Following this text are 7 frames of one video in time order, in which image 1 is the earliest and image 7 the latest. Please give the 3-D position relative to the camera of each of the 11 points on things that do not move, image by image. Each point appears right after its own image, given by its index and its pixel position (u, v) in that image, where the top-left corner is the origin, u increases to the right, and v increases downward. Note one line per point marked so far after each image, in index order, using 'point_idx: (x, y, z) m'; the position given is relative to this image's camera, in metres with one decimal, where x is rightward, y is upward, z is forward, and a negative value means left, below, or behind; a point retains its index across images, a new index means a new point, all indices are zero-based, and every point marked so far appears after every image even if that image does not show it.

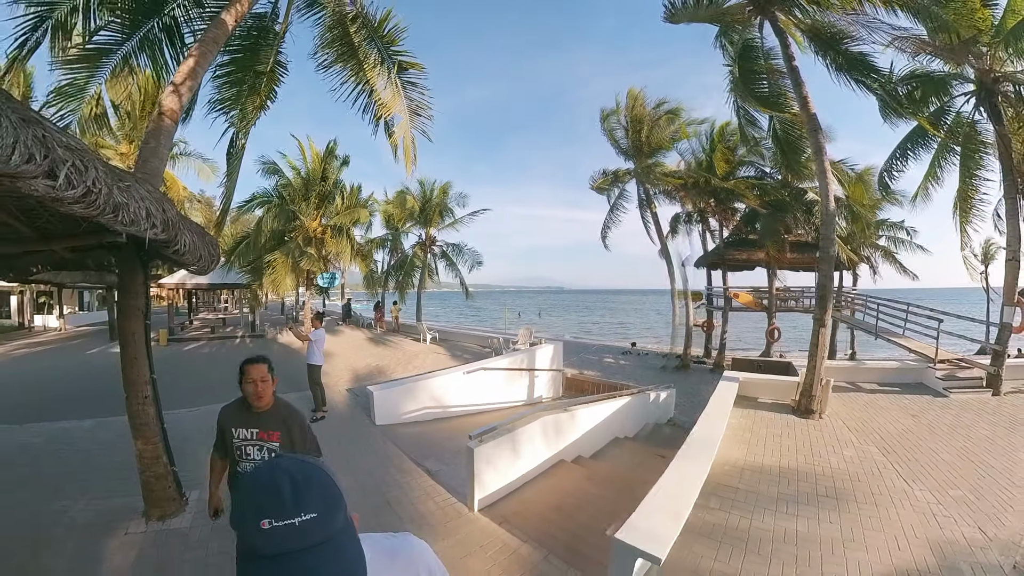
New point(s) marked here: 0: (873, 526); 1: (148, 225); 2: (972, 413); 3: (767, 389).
0: (+2.9, -2.0, +3.2) m
1: (-2.1, +0.4, +2.8) m
2: (+8.9, -2.6, +8.1) m
3: (+4.2, -1.7, +7.1) m
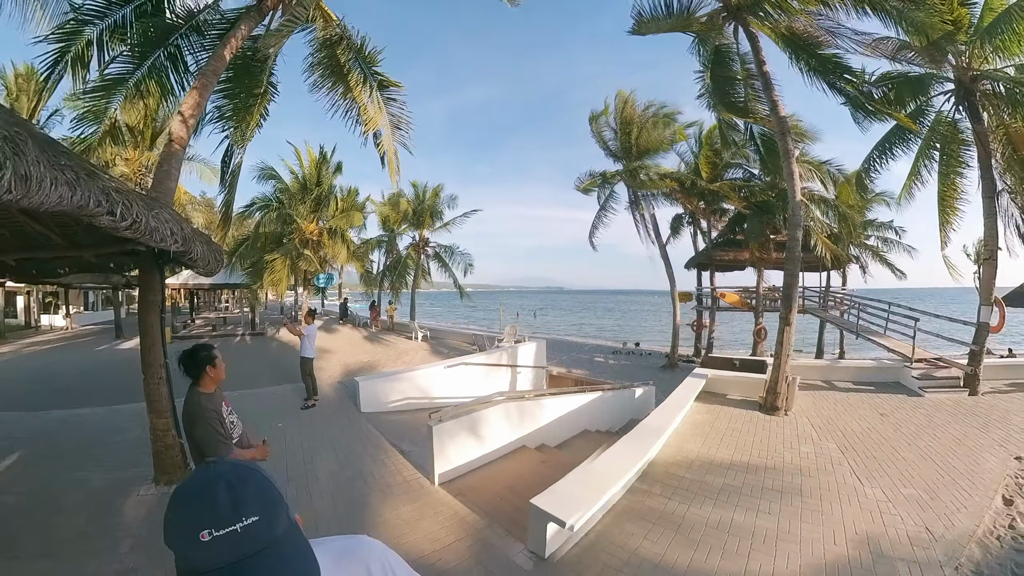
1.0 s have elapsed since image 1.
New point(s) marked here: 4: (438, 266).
0: (+2.6, -2.0, +3.5) m
1: (-2.4, +0.3, +3.1) m
2: (+8.6, -2.6, +8.4) m
3: (+3.9, -1.7, +7.5) m
4: (-3.6, +1.0, +19.4) m
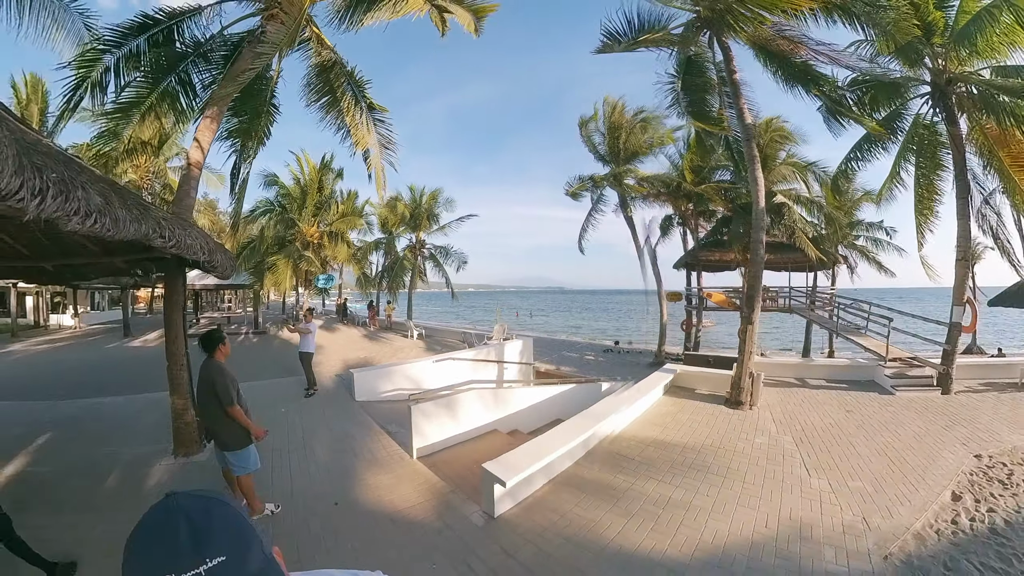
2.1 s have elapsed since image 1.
0: (+2.3, -2.1, +4.0) m
1: (-2.7, +0.3, +3.7) m
2: (+8.3, -2.6, +8.9) m
3: (+3.6, -1.8, +7.9) m
4: (-3.8, +1.0, +19.9) m
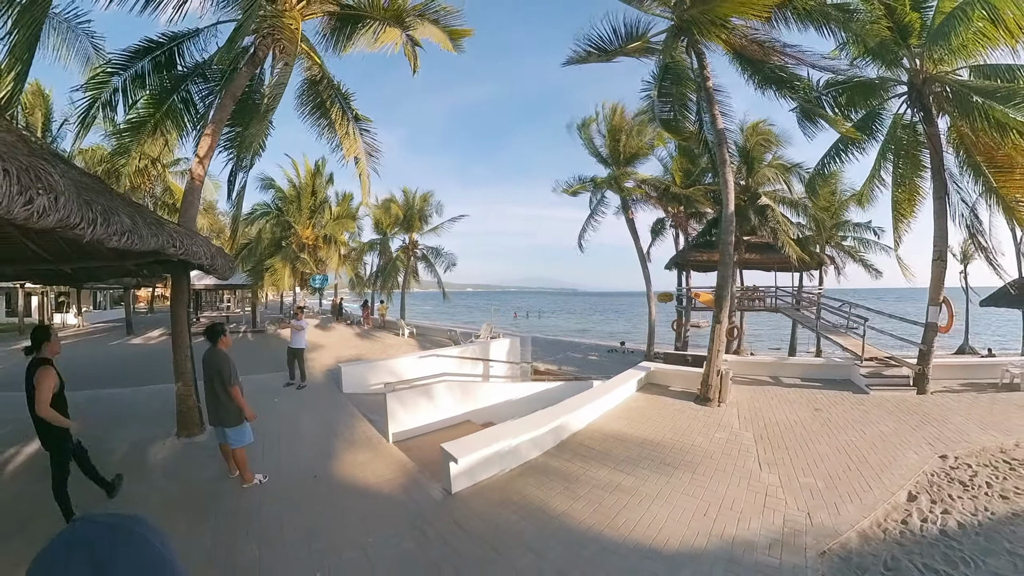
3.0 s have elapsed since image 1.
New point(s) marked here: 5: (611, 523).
0: (+2.0, -2.1, +4.4) m
1: (-3.0, +0.3, +4.1) m
2: (+8.0, -2.7, +9.3) m
3: (+3.3, -1.8, +8.3) m
4: (-4.2, +1.0, +20.3) m
5: (+0.8, -1.9, +3.3) m
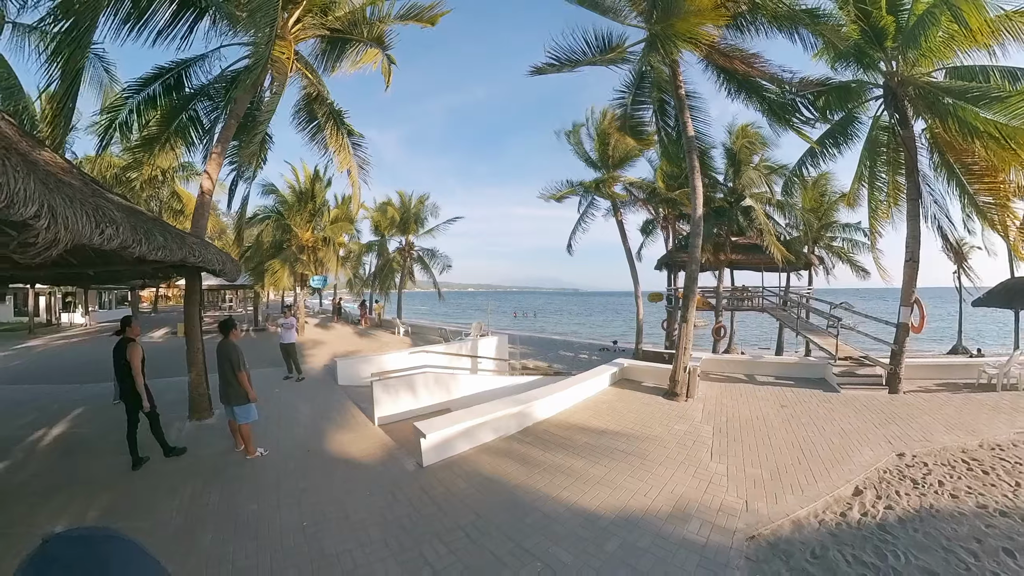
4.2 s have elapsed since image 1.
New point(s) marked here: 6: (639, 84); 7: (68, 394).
0: (+1.6, -2.1, +5.0) m
1: (-3.4, +0.3, +4.6) m
2: (+7.7, -2.7, +9.8) m
3: (+3.0, -1.8, +8.9) m
4: (-4.4, +1.0, +20.9) m
5: (+0.4, -2.0, +3.9) m
6: (+2.6, +4.8, +9.7) m
7: (-10.3, -2.4, +9.7) m
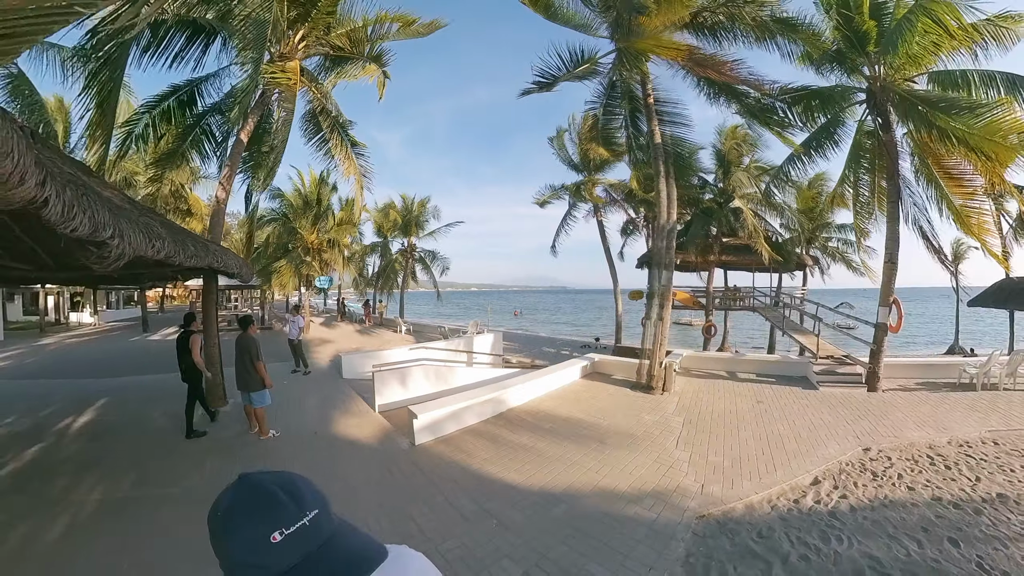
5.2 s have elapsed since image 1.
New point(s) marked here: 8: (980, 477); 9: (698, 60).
0: (+1.4, -2.1, +5.5) m
1: (-3.6, +0.2, +5.2) m
2: (+7.5, -2.7, +10.3) m
3: (+2.8, -1.8, +9.4) m
4: (-4.5, +1.0, +21.5) m
5: (+0.2, -2.0, +4.5) m
6: (+2.5, +4.7, +10.3) m
7: (-10.4, -2.4, +10.4) m
8: (+7.8, -3.1, +7.0) m
9: (+4.0, +5.1, +9.5) m
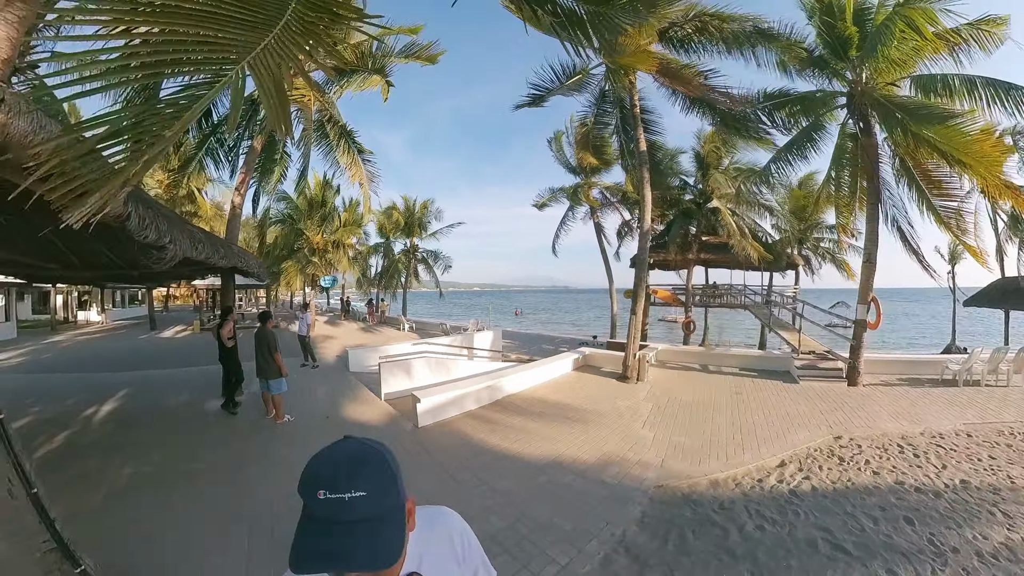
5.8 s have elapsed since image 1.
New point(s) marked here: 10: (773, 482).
0: (+1.3, -2.1, +6.1) m
1: (-3.7, +0.3, +5.9) m
2: (+7.4, -2.7, +10.9) m
3: (+2.7, -1.8, +10.0) m
4: (-4.5, +1.0, +22.1) m
5: (+0.1, -2.0, +5.1) m
6: (+2.3, +4.8, +10.8) m
7: (-10.6, -2.4, +11.0) m
8: (+7.6, -3.1, +7.6) m
9: (+3.9, +5.2, +10.0) m
10: (+3.8, -2.8, +6.3) m
